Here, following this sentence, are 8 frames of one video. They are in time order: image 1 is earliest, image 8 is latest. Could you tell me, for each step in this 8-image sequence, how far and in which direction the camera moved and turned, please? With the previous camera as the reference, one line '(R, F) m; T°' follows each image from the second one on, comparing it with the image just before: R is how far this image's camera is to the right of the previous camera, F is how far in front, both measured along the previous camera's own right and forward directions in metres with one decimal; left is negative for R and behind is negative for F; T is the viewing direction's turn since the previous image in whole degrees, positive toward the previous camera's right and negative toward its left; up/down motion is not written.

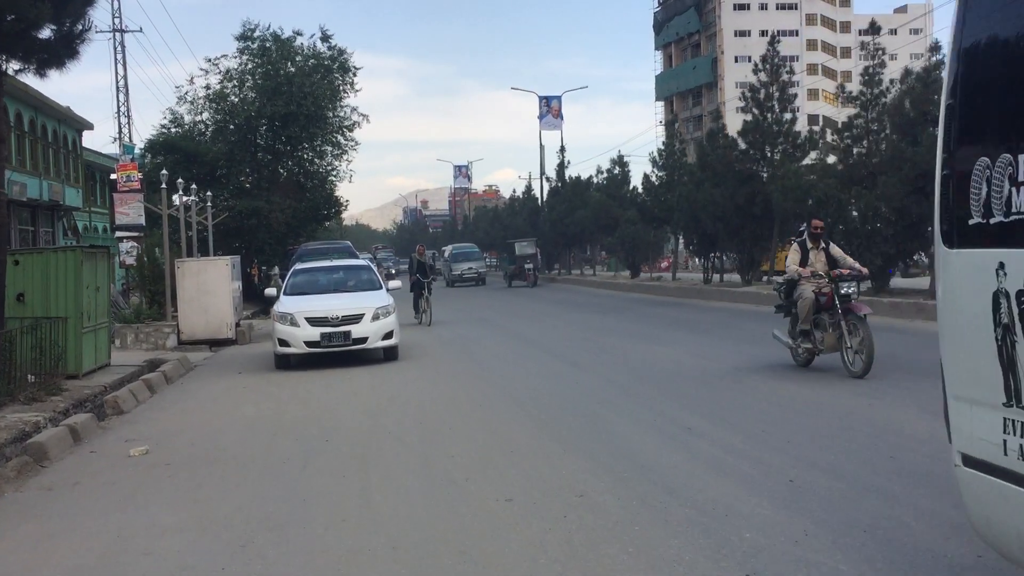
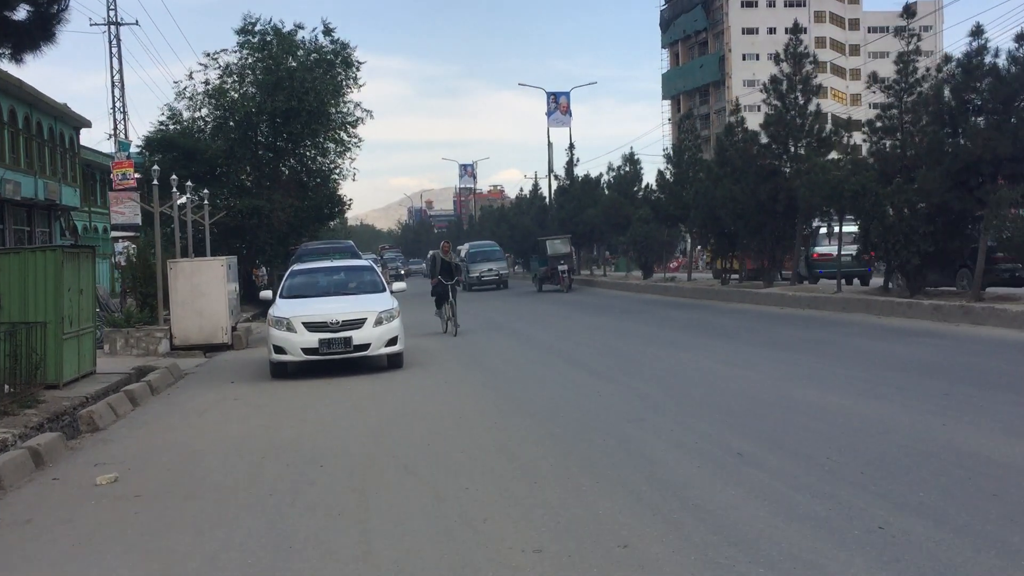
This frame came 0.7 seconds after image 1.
(-0.1, +1.0) m; 0°
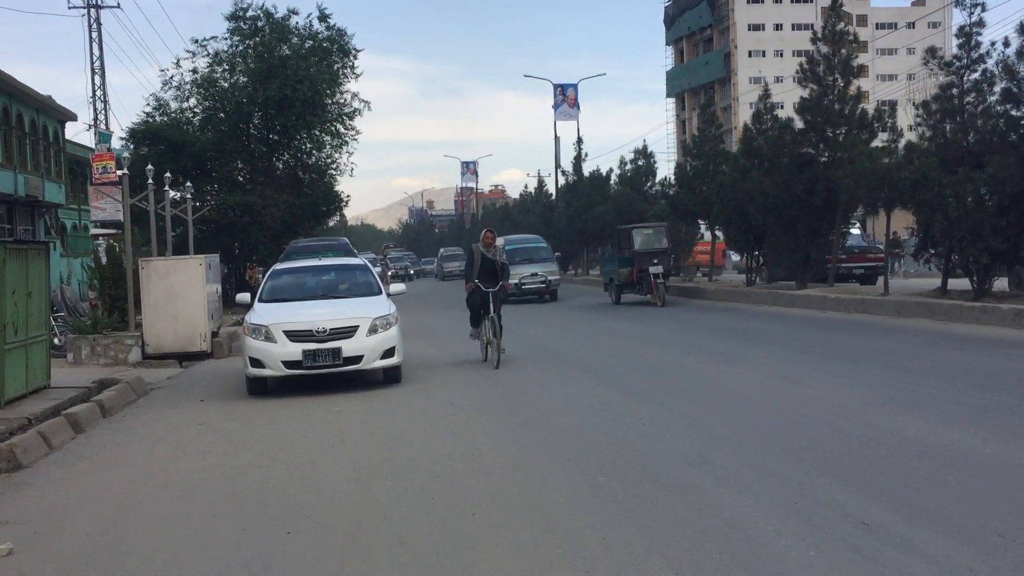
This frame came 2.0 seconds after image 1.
(-0.2, +1.9) m; 0°
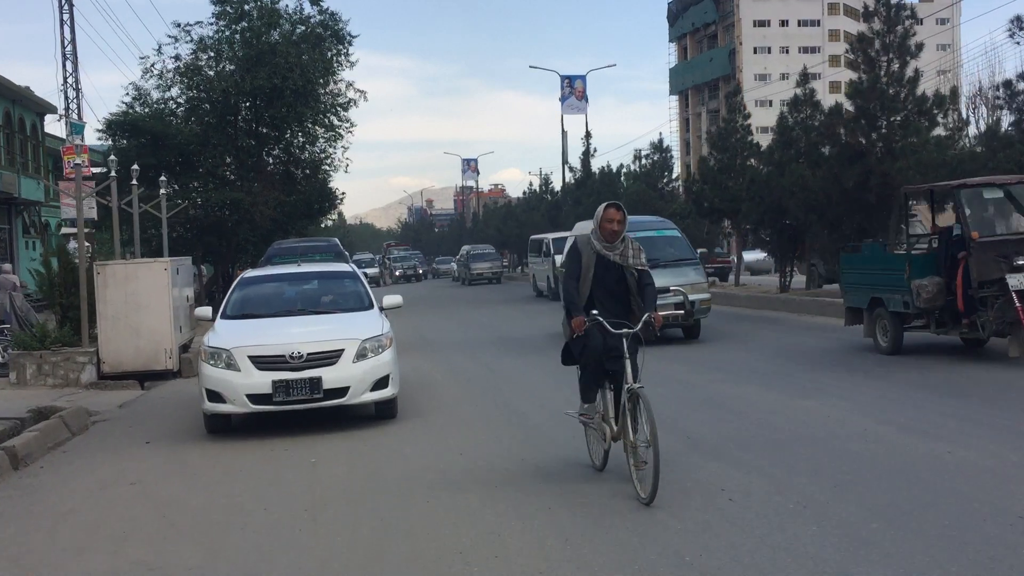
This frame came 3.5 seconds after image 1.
(-0.2, +2.2) m; 0°
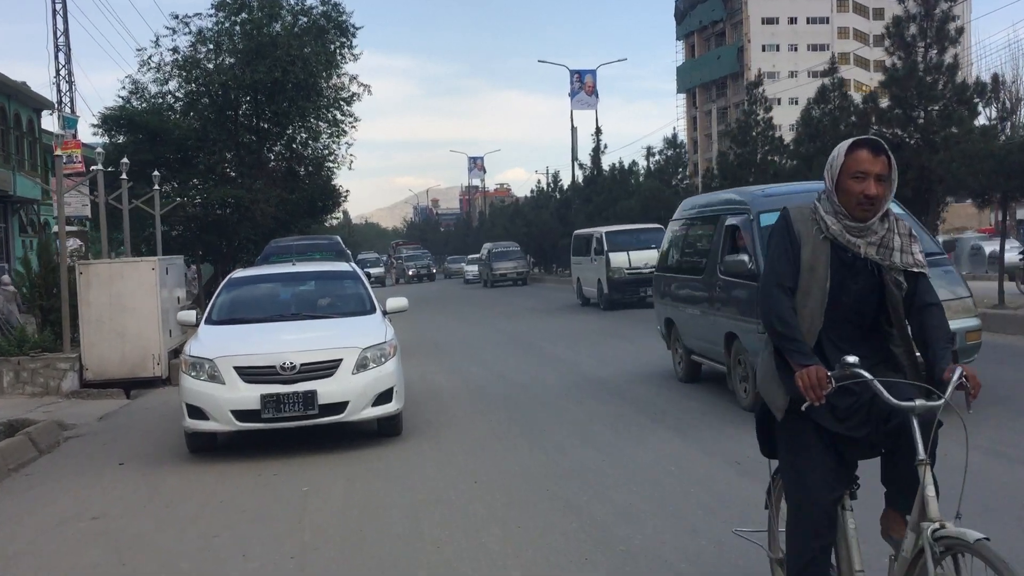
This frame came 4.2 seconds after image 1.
(-0.1, +1.0) m; 0°
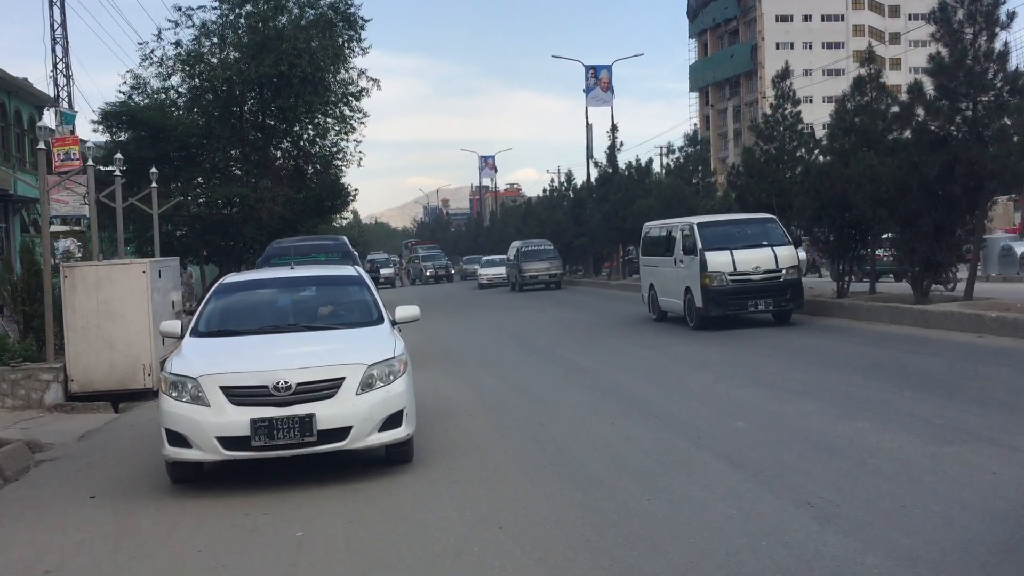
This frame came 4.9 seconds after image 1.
(-0.1, +1.0) m; -1°
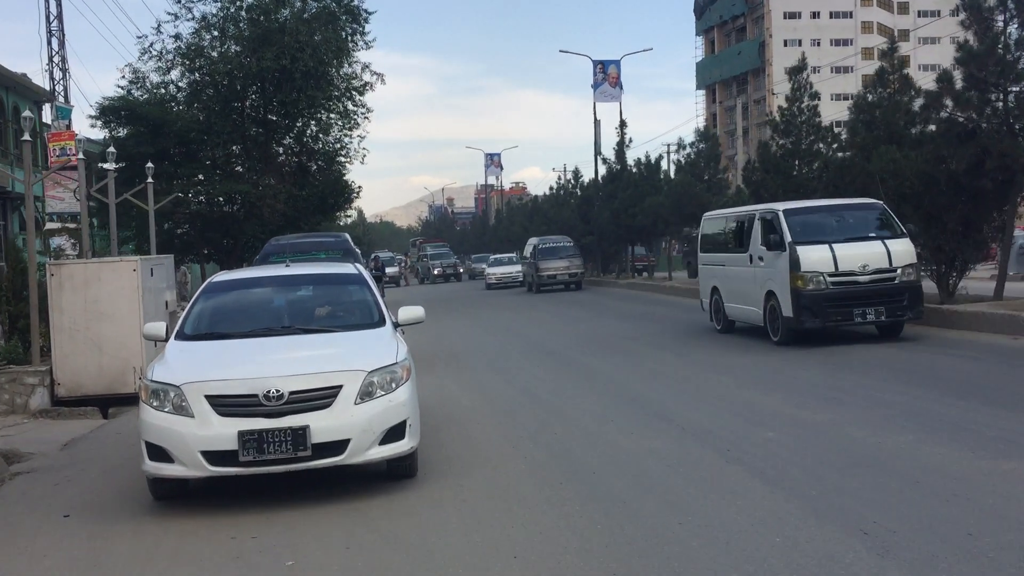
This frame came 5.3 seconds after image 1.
(-0.1, +0.6) m; 0°
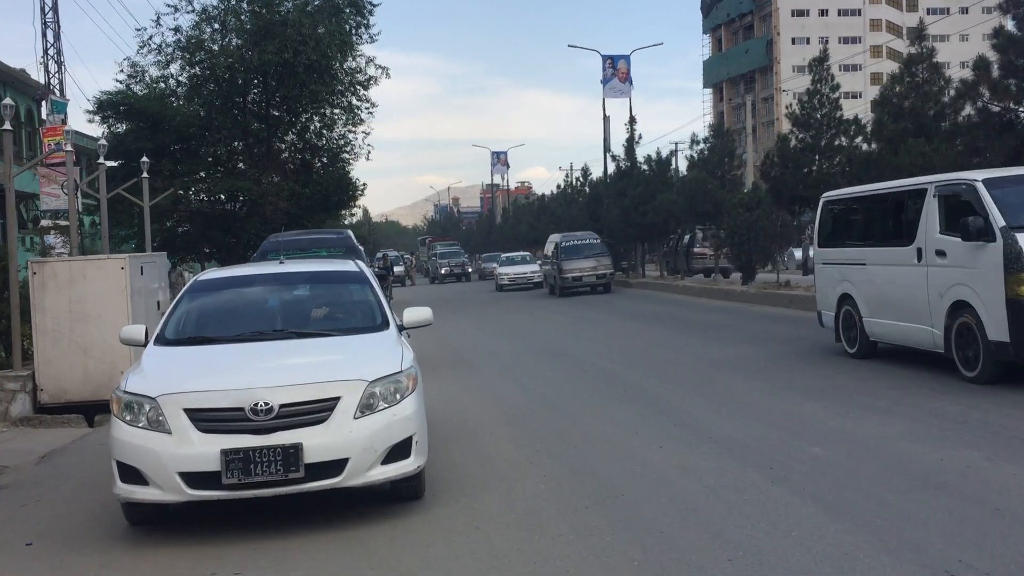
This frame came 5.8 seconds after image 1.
(-0.1, +0.7) m; 0°
